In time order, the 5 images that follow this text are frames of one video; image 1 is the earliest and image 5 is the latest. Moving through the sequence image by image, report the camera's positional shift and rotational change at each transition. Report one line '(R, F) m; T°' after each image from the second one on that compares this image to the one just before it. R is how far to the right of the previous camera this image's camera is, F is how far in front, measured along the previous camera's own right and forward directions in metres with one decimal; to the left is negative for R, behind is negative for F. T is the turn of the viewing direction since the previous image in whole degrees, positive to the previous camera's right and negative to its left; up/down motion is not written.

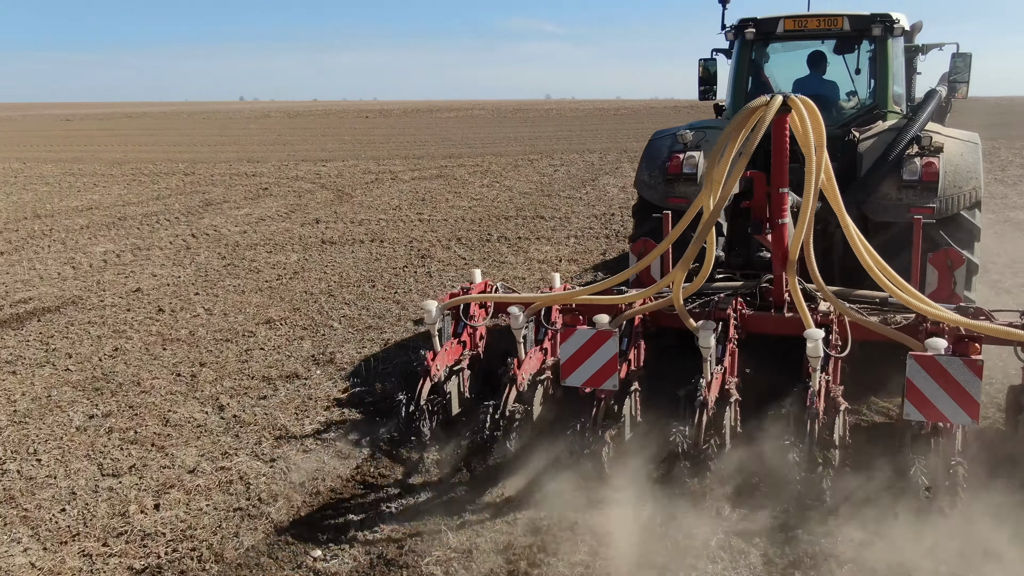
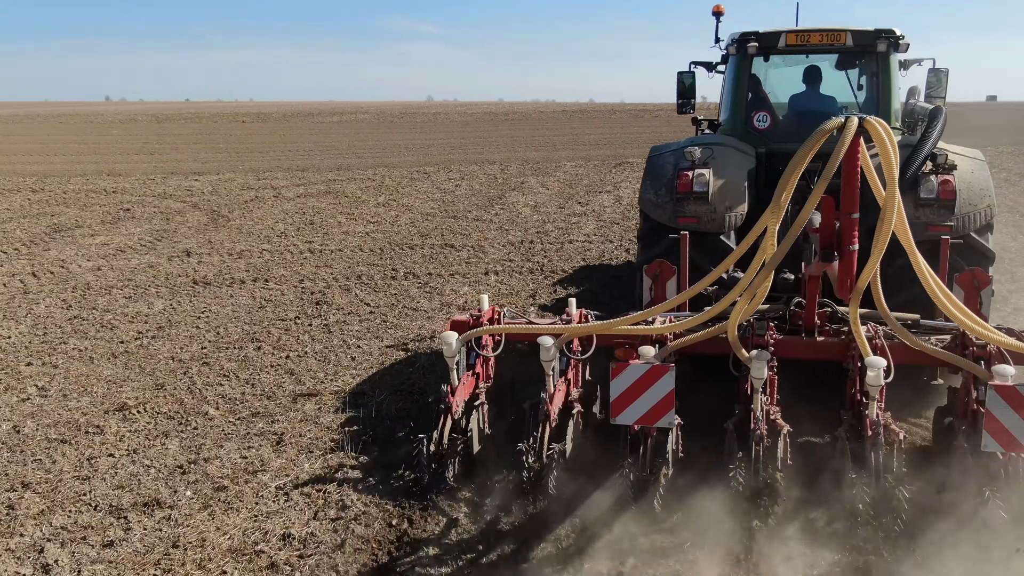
(+1.1, -0.2) m; -13°
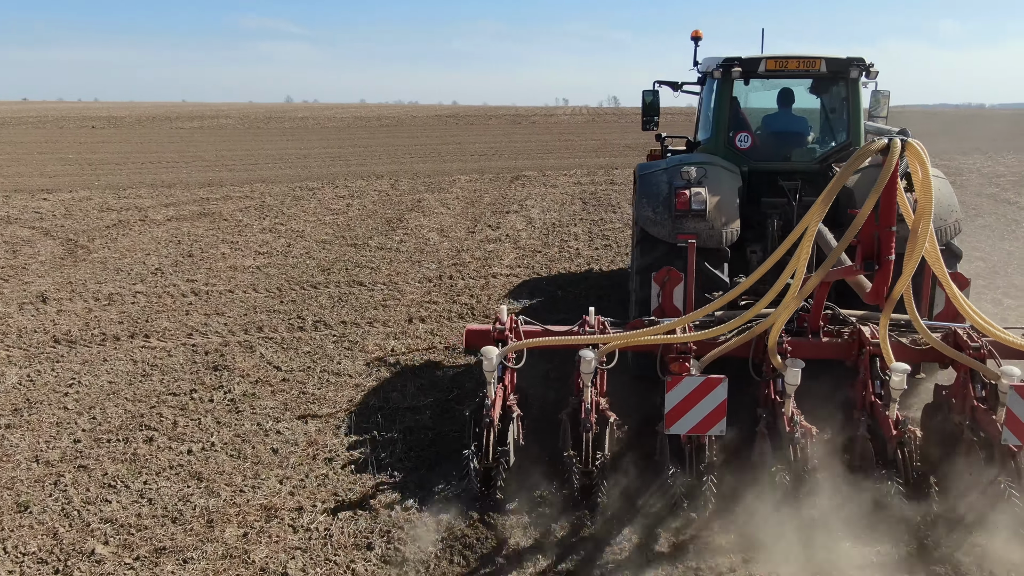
(-0.4, +0.8) m; +8°
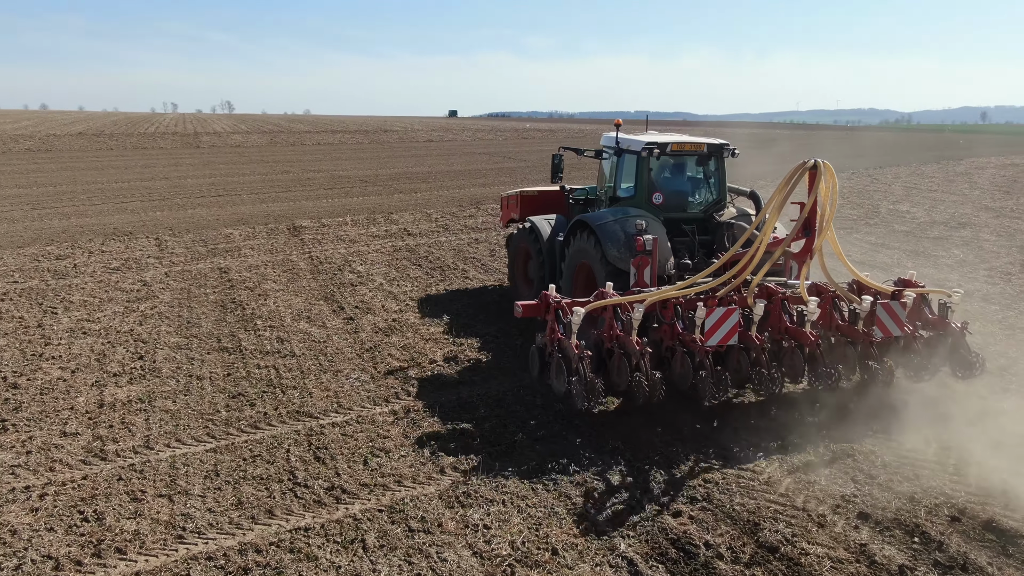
(-2.0, +1.1) m; +23°
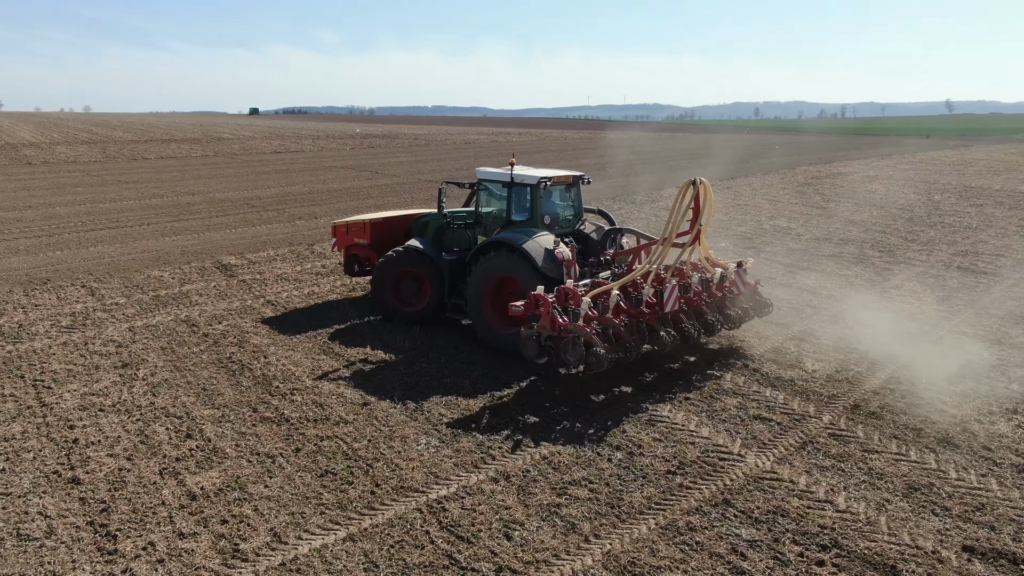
(-1.6, 0.0) m; +12°
